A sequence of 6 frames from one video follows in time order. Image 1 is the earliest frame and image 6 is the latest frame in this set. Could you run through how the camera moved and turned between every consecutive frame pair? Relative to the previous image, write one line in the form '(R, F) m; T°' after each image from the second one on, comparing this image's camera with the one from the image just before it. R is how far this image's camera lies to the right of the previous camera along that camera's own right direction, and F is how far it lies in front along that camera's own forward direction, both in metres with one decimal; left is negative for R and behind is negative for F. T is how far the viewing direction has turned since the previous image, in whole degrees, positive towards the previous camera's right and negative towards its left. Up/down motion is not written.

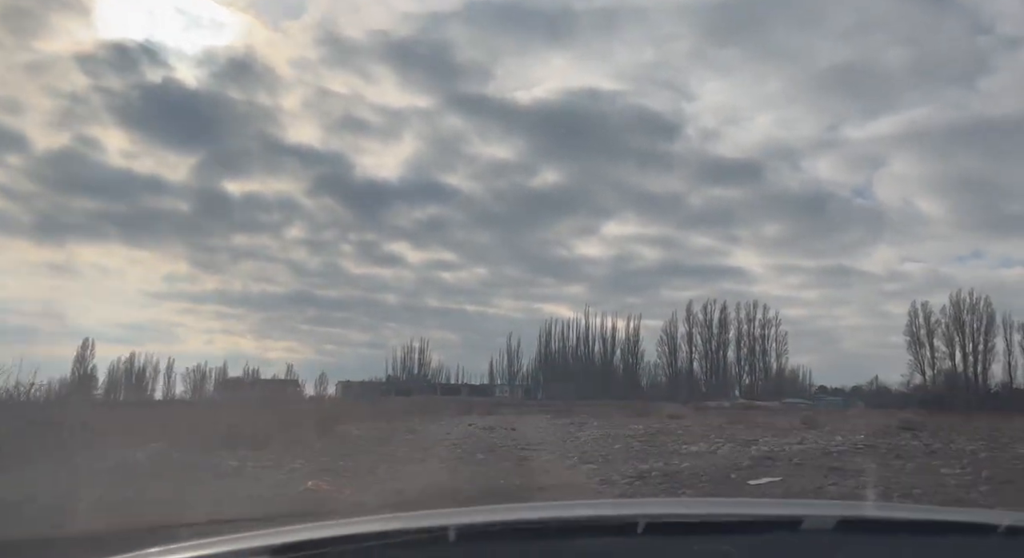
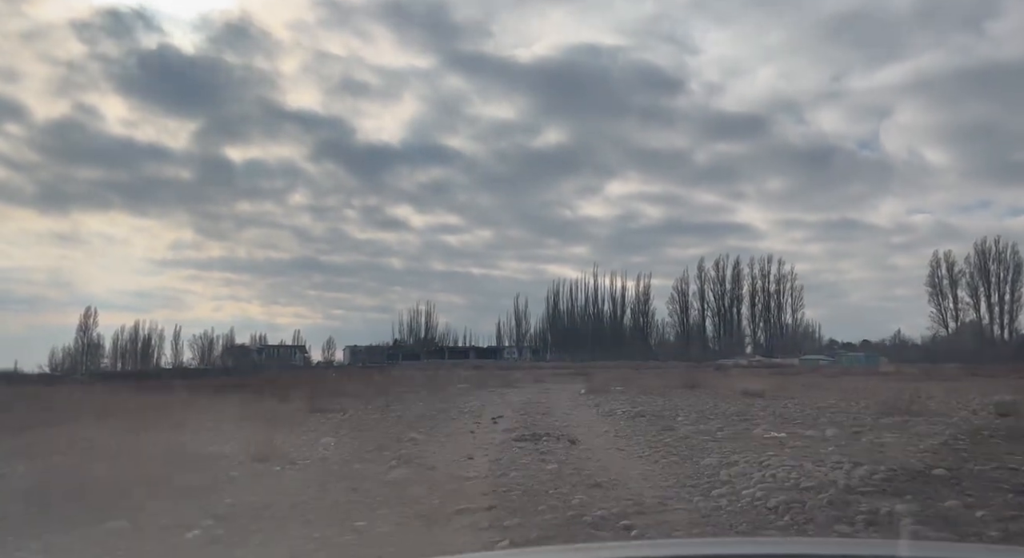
(-0.3, +3.1) m; 0°
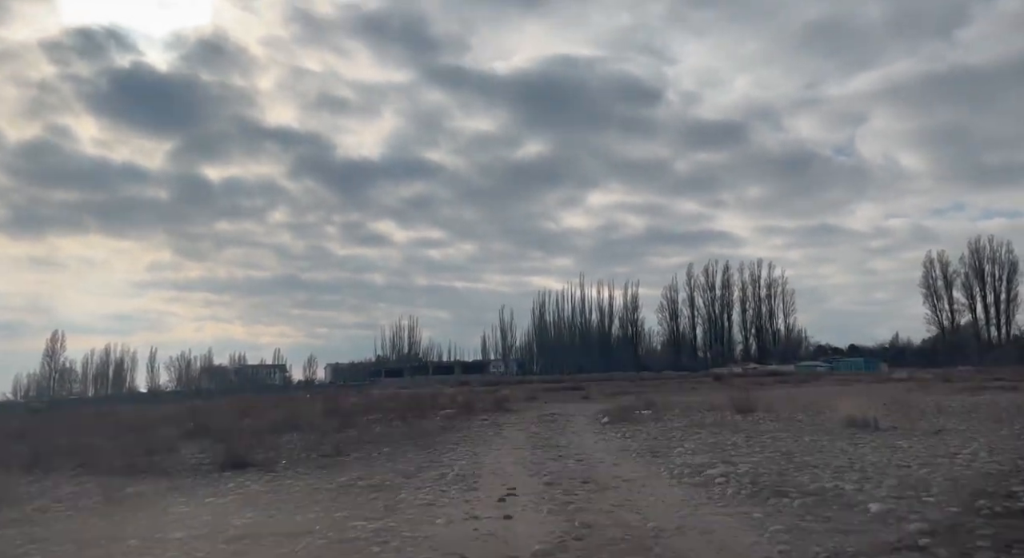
(-0.2, +3.3) m; +1°
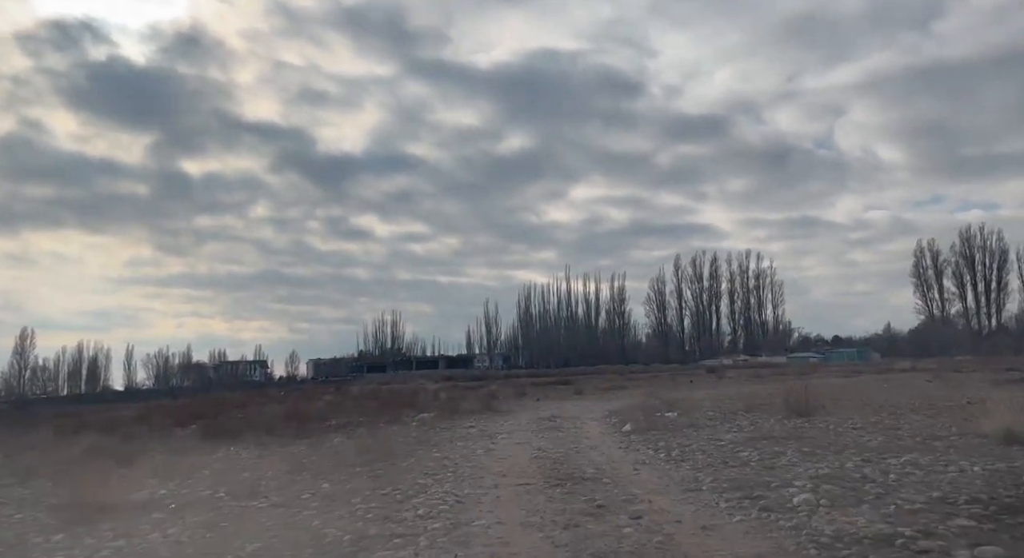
(-0.1, +2.5) m; +1°
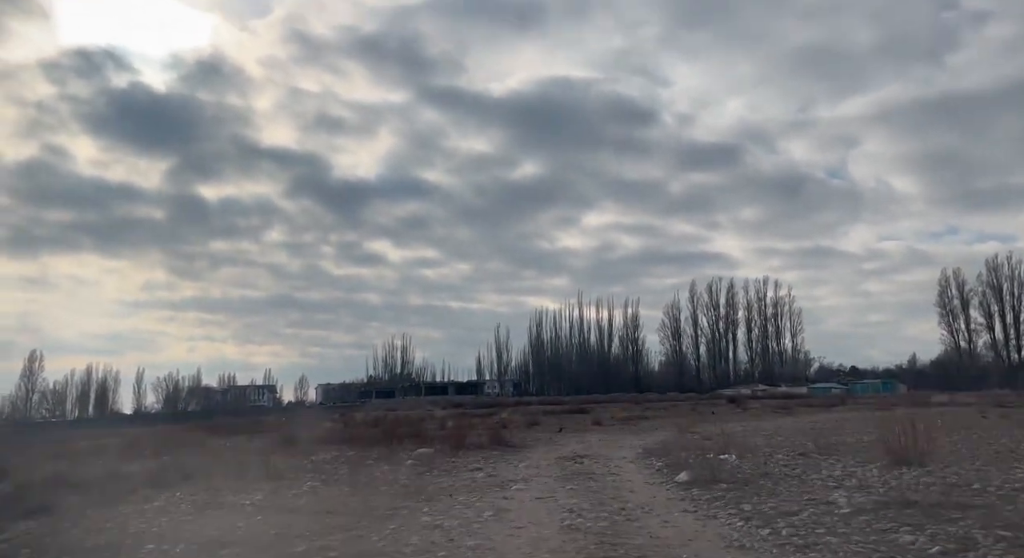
(-0.1, +2.1) m; -1°
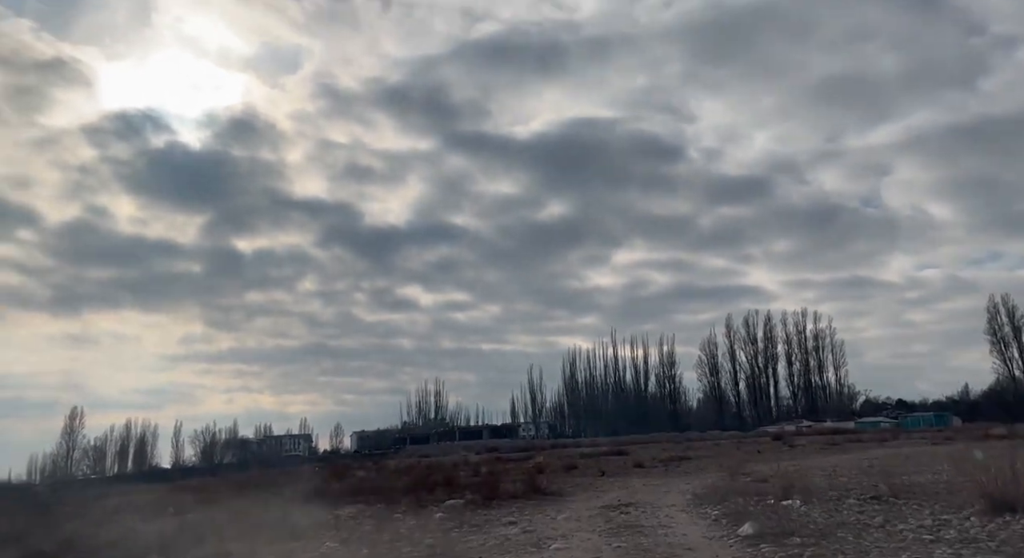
(0.0, +0.7) m; -2°
